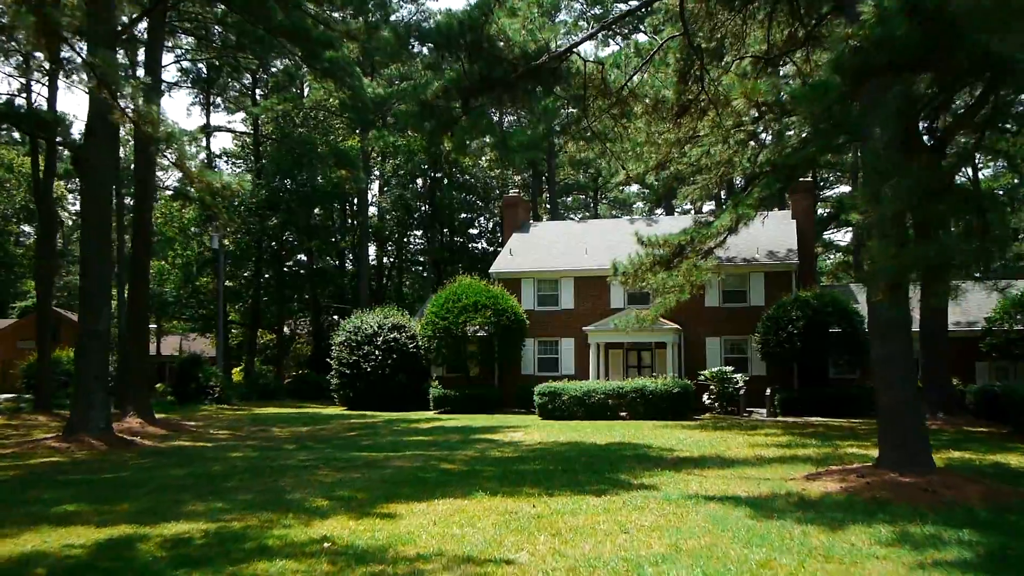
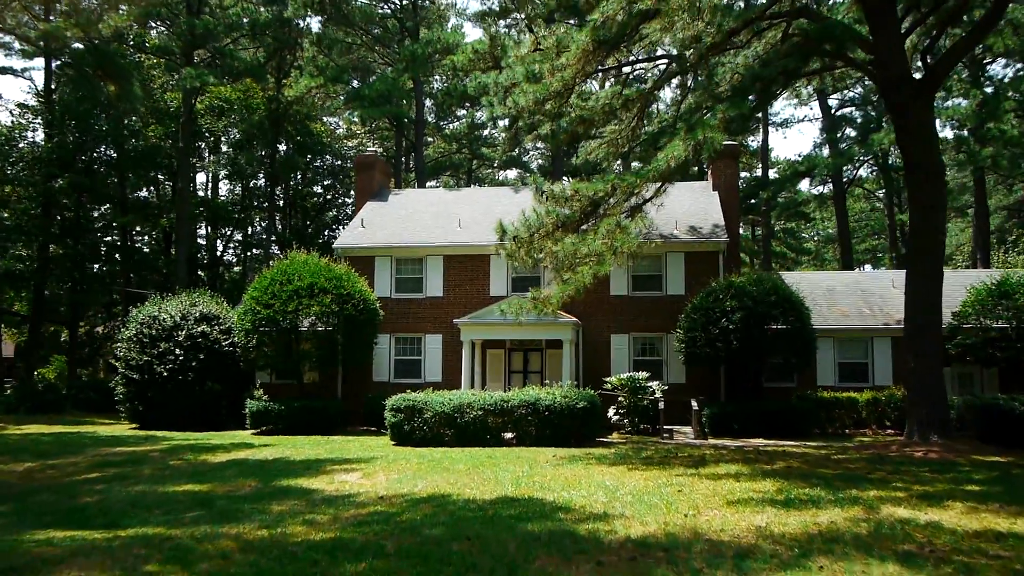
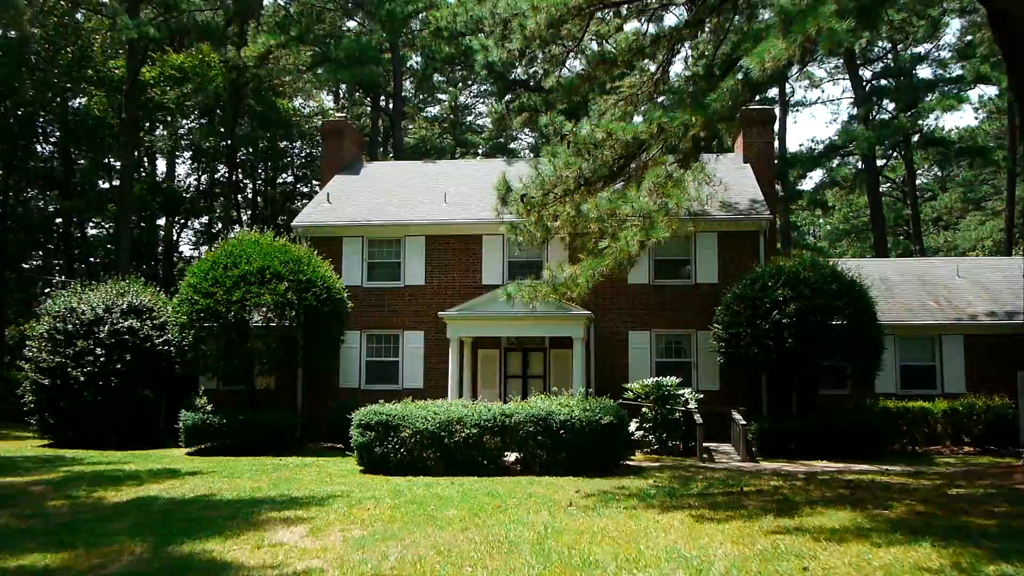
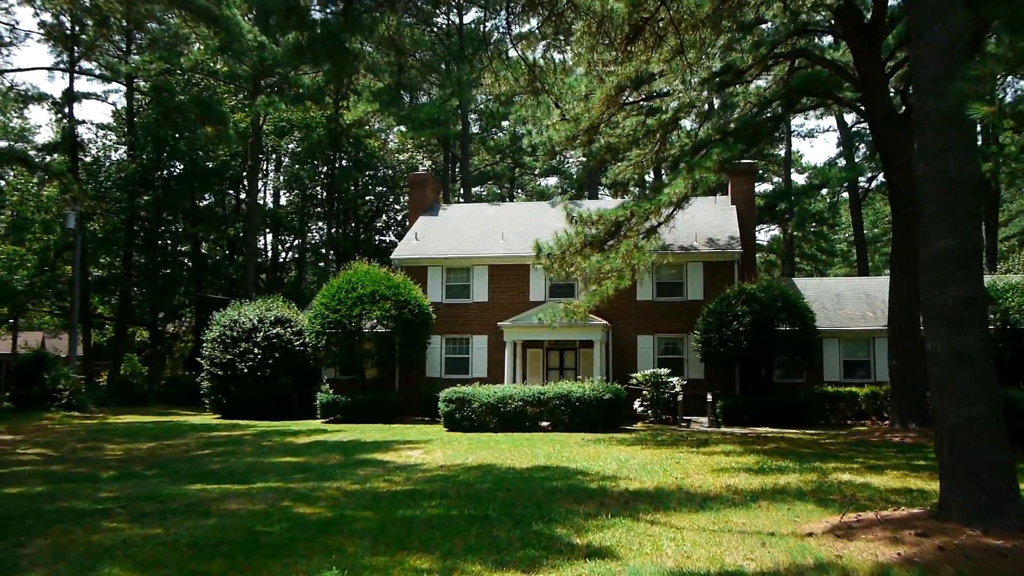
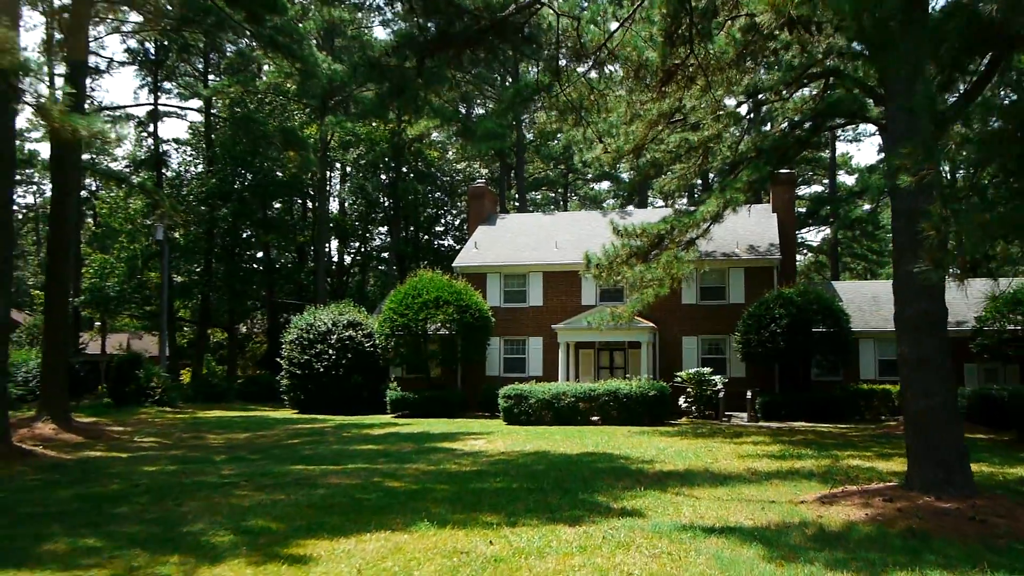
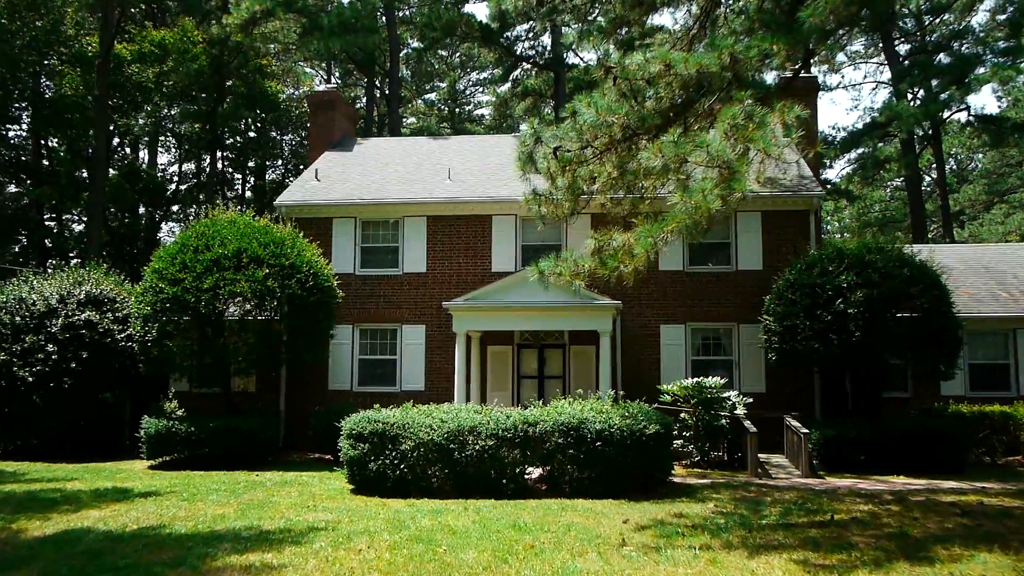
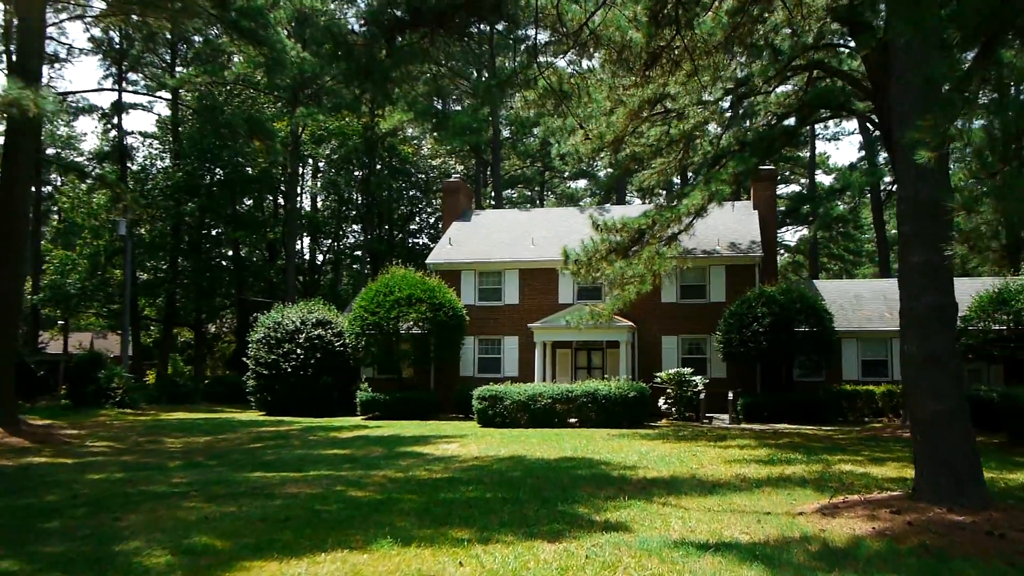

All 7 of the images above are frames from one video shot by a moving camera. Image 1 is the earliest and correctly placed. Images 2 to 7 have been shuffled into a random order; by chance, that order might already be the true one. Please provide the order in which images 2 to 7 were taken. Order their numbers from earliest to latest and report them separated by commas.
5, 7, 4, 2, 3, 6
